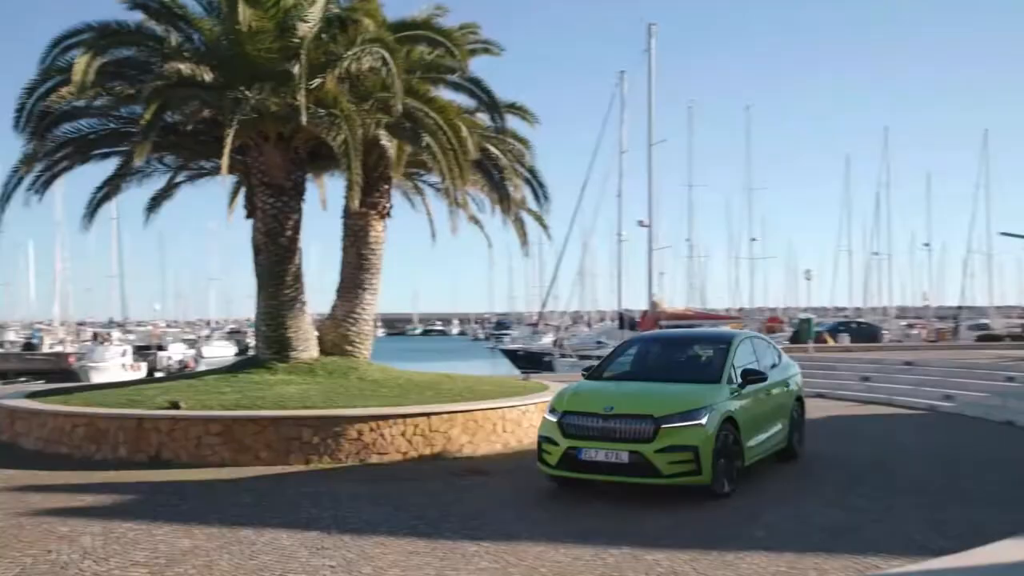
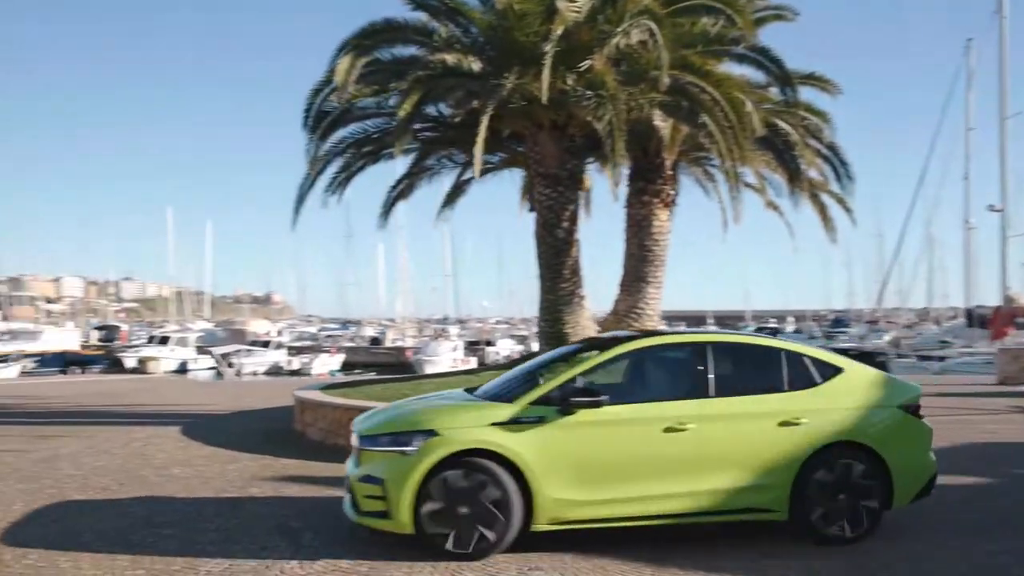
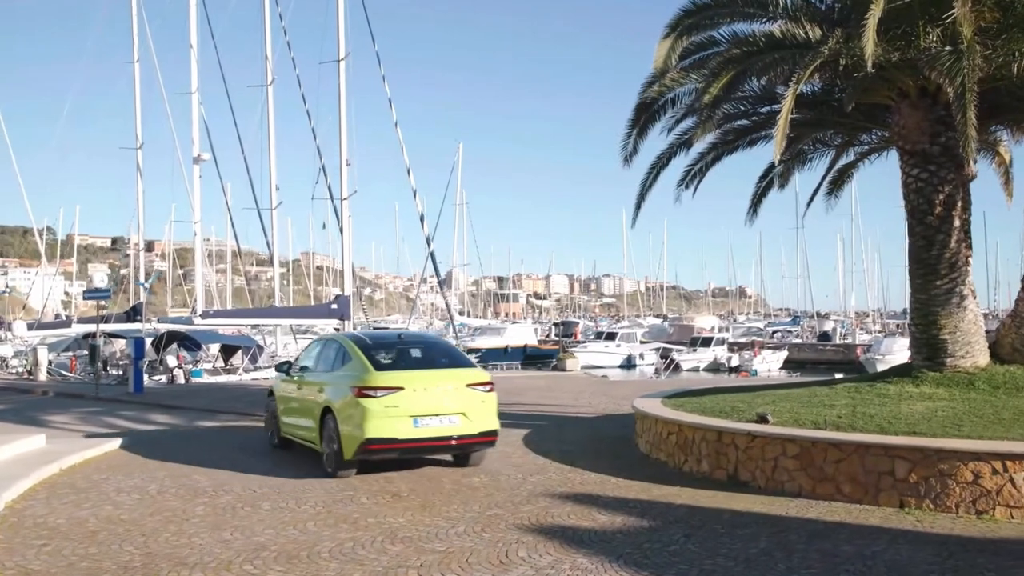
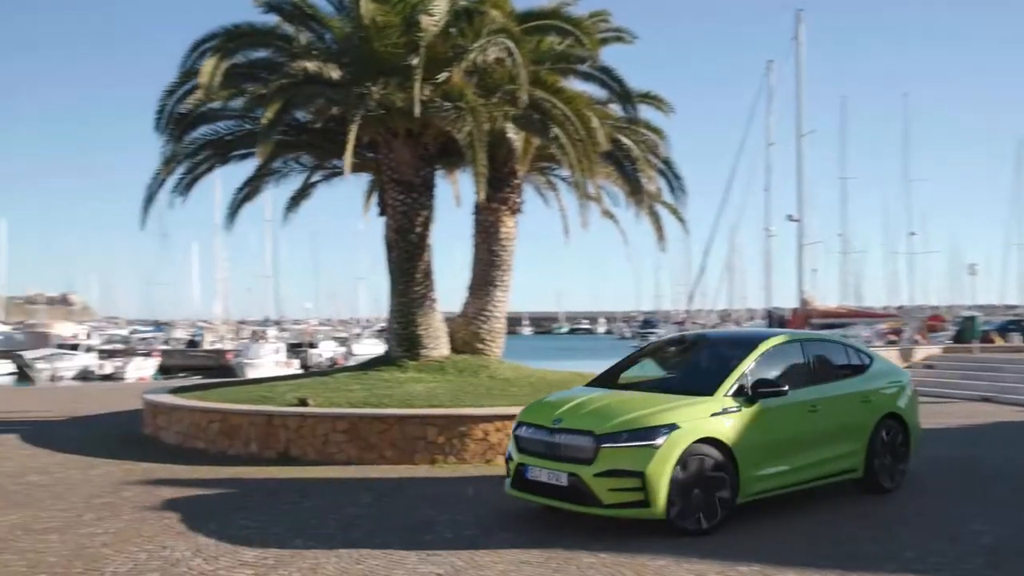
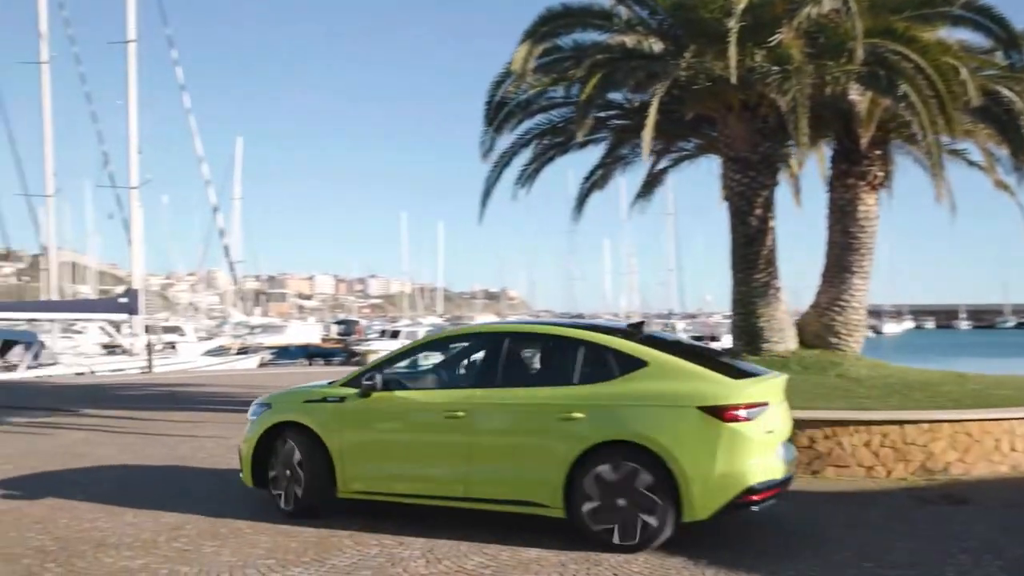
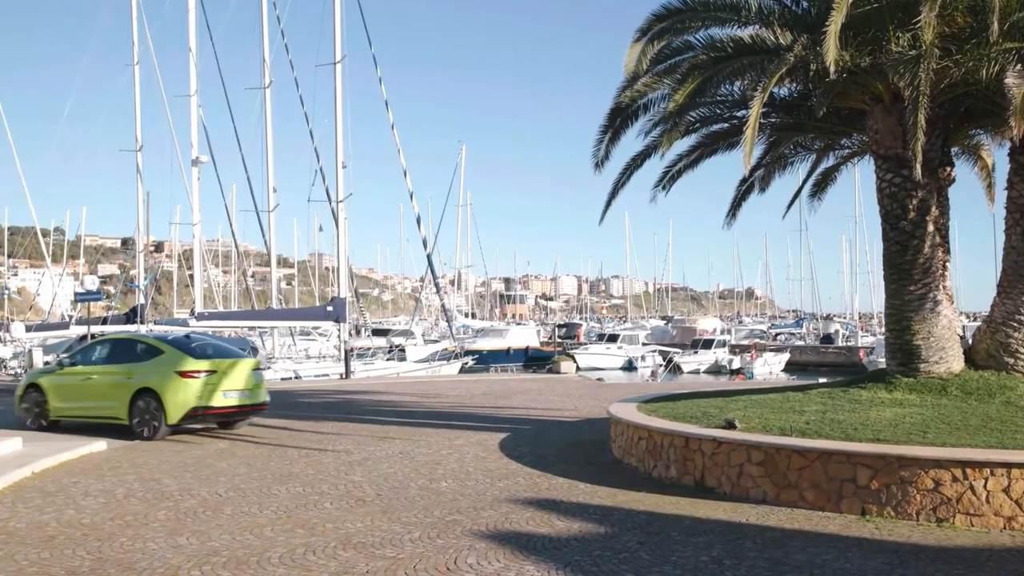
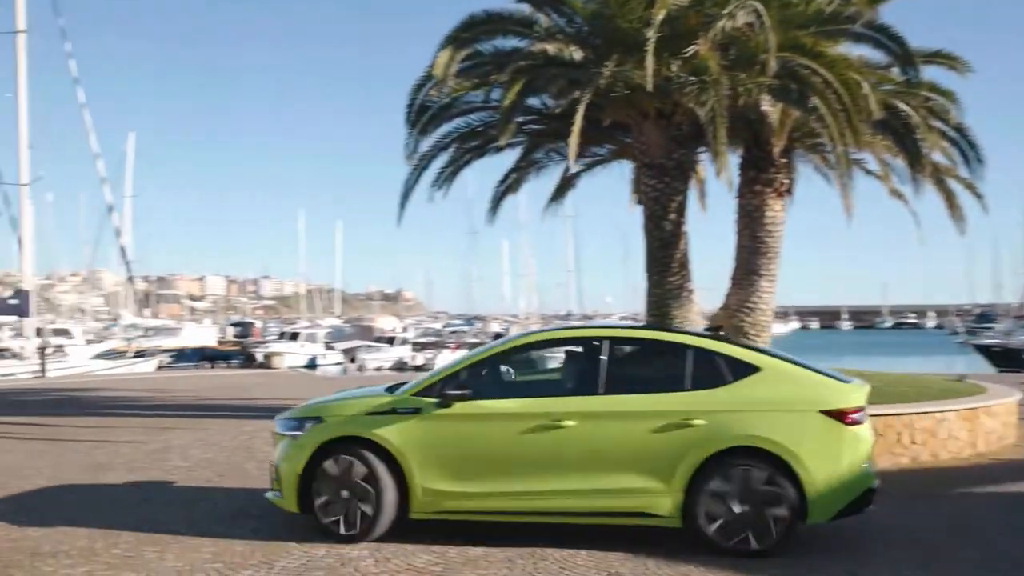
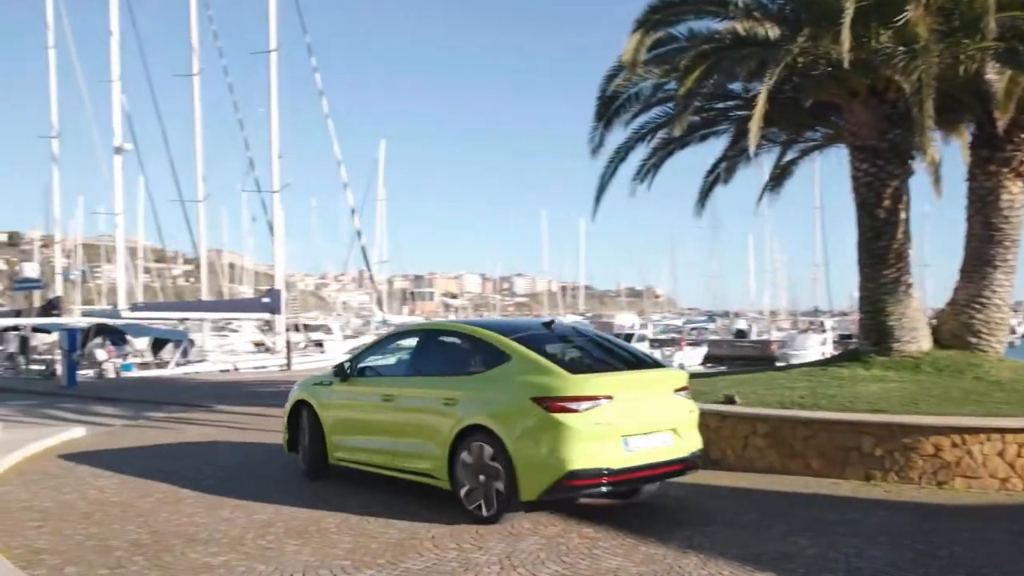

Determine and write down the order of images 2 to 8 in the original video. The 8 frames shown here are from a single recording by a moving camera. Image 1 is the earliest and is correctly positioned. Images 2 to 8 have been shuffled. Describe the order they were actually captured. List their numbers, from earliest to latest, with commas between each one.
4, 2, 7, 5, 8, 3, 6
